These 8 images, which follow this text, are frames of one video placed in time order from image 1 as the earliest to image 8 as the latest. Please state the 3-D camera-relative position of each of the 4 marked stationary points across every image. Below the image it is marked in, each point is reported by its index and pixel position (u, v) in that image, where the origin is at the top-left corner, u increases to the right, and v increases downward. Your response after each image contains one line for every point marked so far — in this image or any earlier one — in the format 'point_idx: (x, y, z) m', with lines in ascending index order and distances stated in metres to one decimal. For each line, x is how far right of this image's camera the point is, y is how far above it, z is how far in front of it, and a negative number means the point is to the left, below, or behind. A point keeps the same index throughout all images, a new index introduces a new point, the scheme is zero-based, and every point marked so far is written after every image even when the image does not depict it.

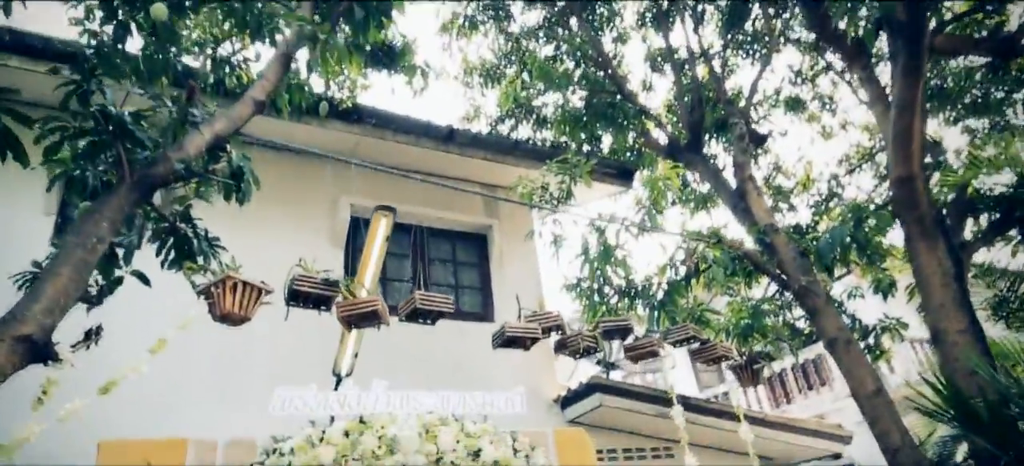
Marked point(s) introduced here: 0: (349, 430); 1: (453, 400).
0: (-1.0, -1.2, +3.9) m
1: (-0.5, -1.3, +5.0) m
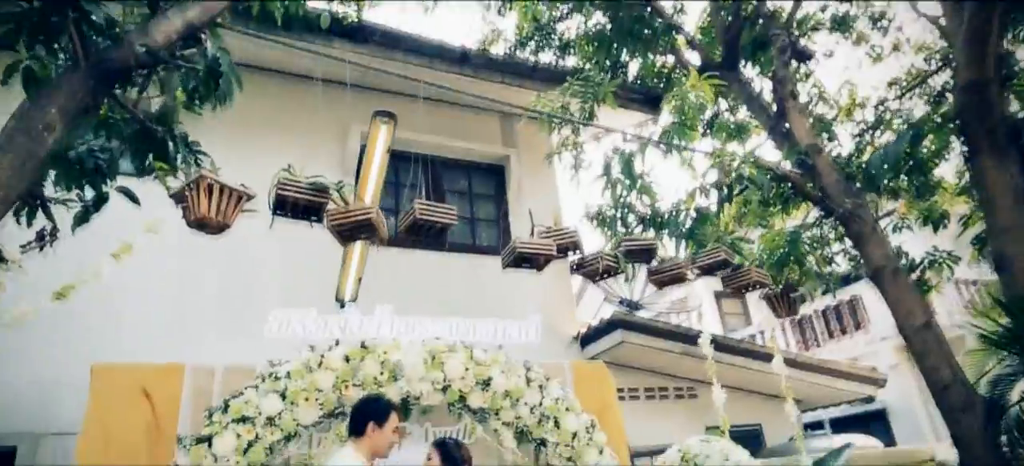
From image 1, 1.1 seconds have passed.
0: (-1.0, -0.7, +3.6) m
1: (-0.4, -0.7, +4.7) m
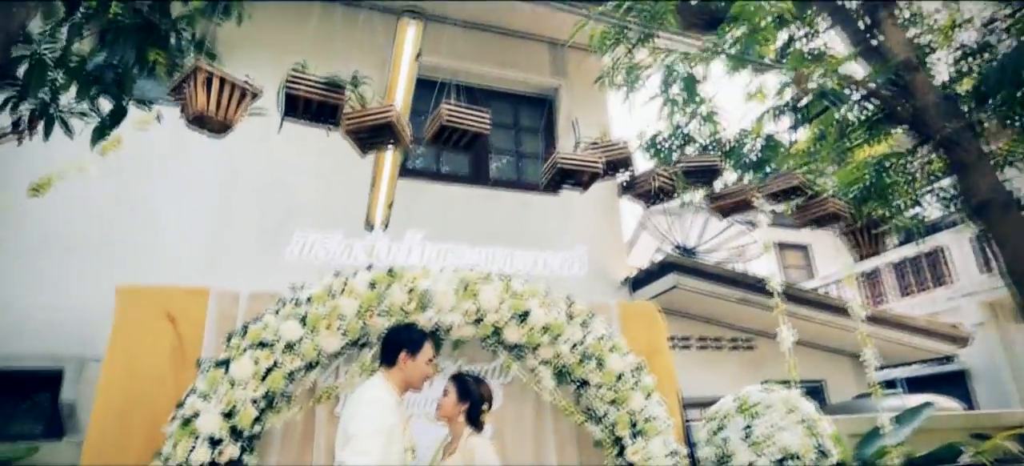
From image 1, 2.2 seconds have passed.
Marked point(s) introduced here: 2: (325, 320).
0: (-0.7, -0.3, +3.3) m
1: (-0.1, -0.2, +4.3) m
2: (-1.0, -0.5, +3.2) m
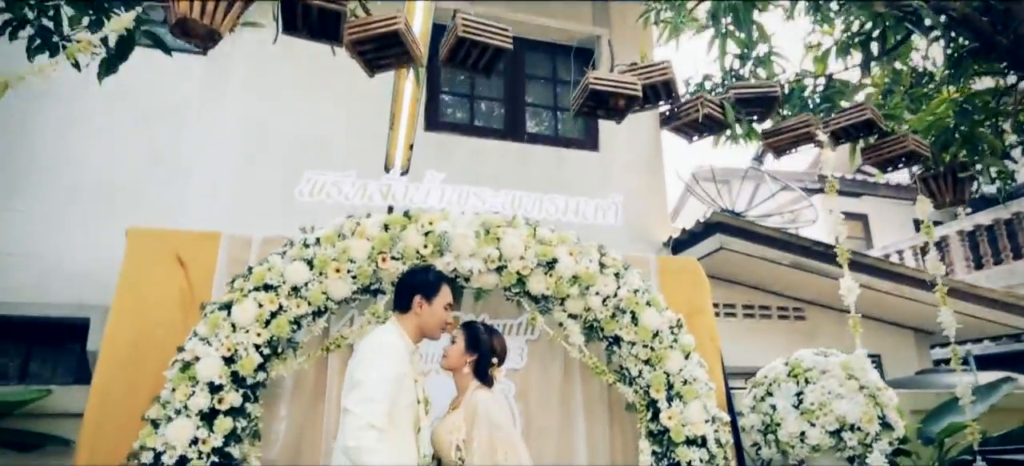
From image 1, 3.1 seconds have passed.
0: (-0.6, 0.0, +3.1) m
1: (+0.1, +0.2, +4.0) m
2: (-0.9, -0.1, +3.0) m
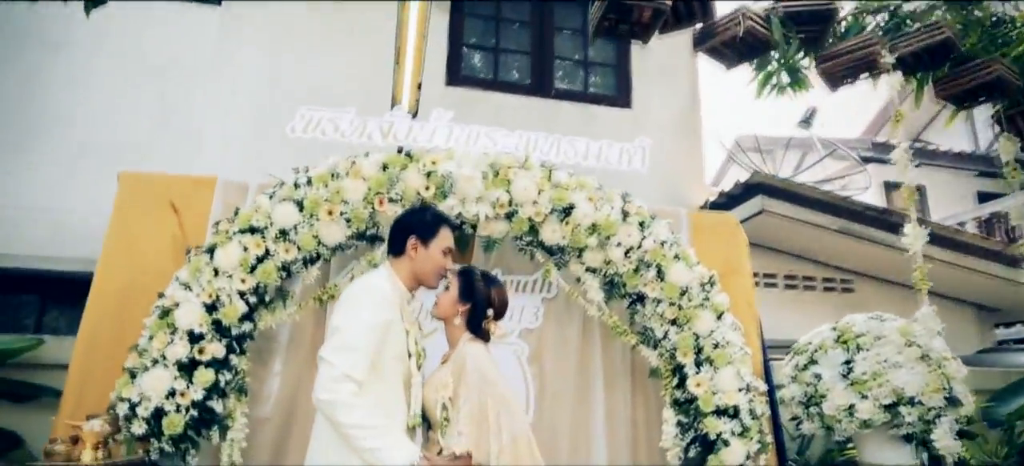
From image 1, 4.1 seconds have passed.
0: (-0.6, +0.3, +2.8) m
1: (+0.2, +0.5, +3.7) m
2: (-0.8, +0.1, +2.7) m
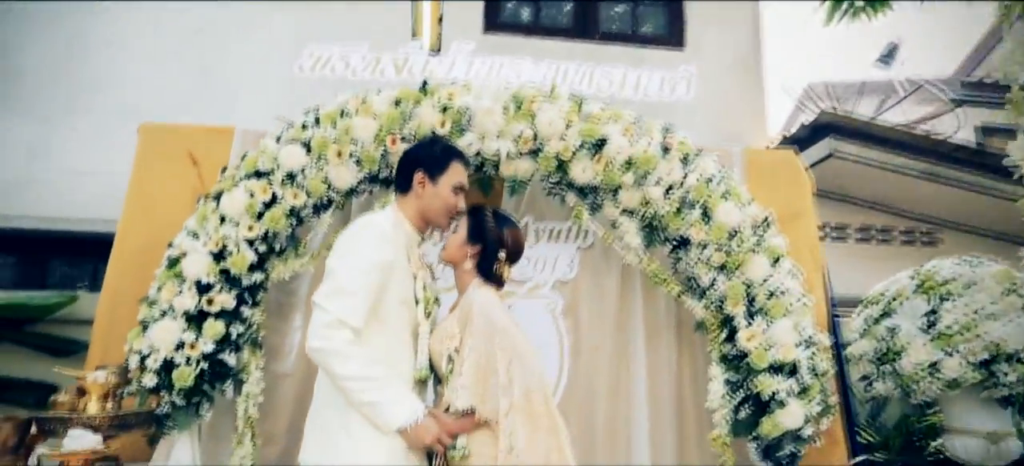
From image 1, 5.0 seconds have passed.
0: (-0.5, +0.6, +2.5) m
1: (+0.4, +0.8, +3.4) m
2: (-0.7, +0.4, +2.5) m
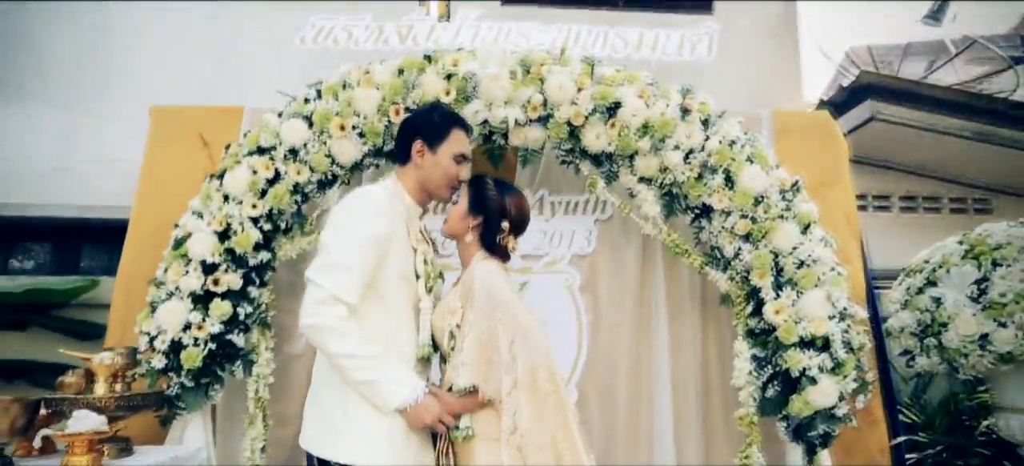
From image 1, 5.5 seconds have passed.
0: (-0.4, +0.7, +2.4) m
1: (+0.5, +0.9, +3.2) m
2: (-0.7, +0.4, +2.4) m
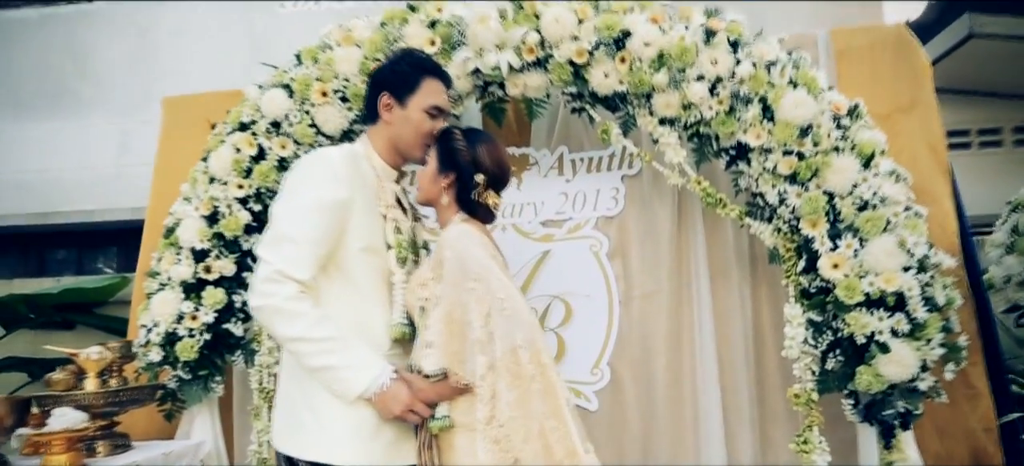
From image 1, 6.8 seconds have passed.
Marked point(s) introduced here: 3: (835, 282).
0: (-0.5, +0.8, +2.2) m
1: (+0.5, +1.1, +2.8) m
2: (-0.7, +0.5, +2.2) m
3: (+1.0, -0.1, +1.8) m
